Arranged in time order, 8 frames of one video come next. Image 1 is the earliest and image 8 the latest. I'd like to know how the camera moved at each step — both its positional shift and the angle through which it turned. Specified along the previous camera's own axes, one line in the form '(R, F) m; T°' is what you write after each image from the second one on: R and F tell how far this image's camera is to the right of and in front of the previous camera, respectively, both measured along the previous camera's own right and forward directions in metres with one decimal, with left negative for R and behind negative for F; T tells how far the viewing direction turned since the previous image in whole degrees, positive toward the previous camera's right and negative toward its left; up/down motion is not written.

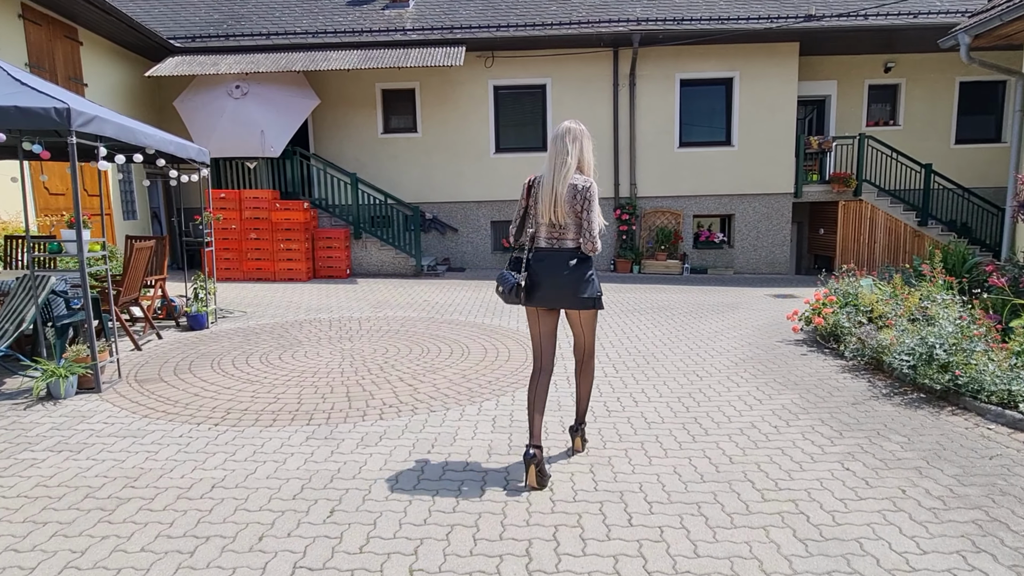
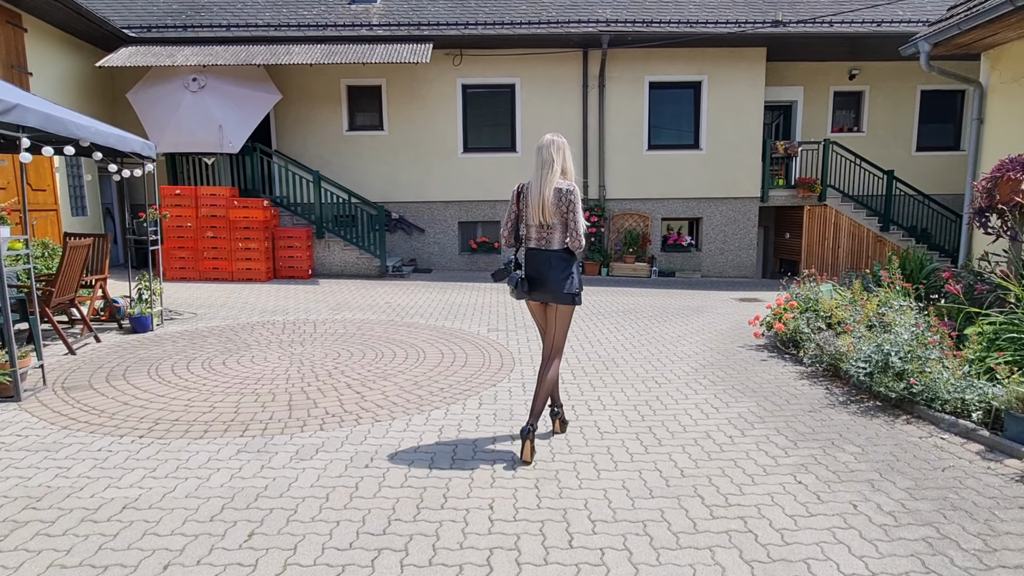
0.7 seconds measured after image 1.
(+0.2, +0.2) m; +2°
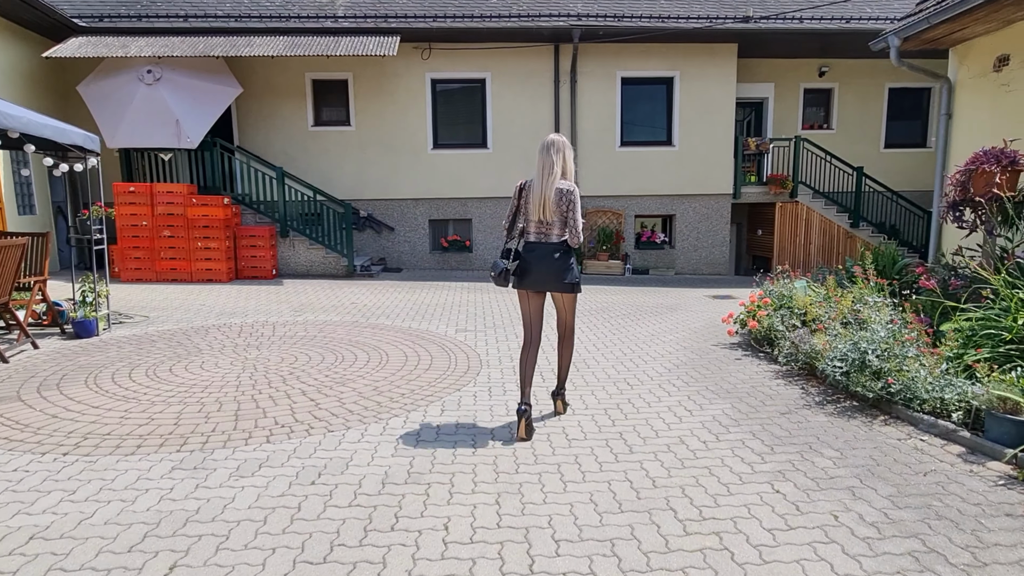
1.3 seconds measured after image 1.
(+0.1, +0.2) m; +2°
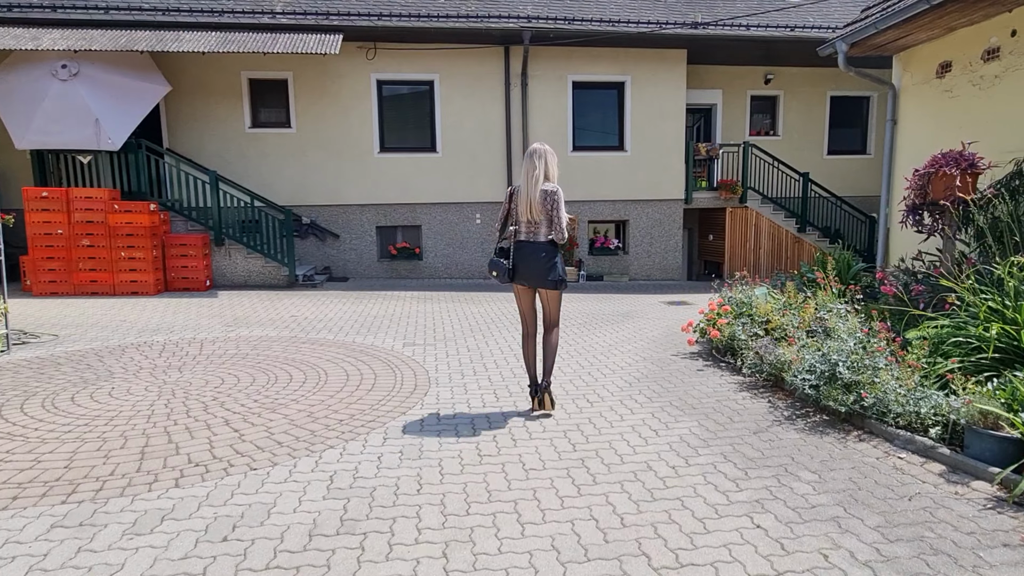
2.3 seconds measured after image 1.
(0.0, +0.4) m; +4°
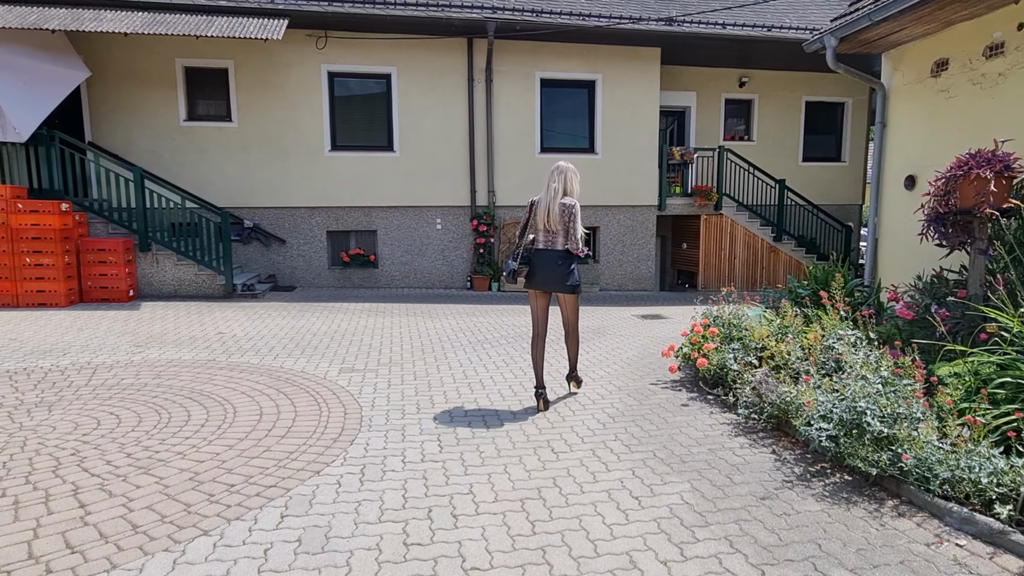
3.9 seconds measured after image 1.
(+0.1, +0.9) m; +3°
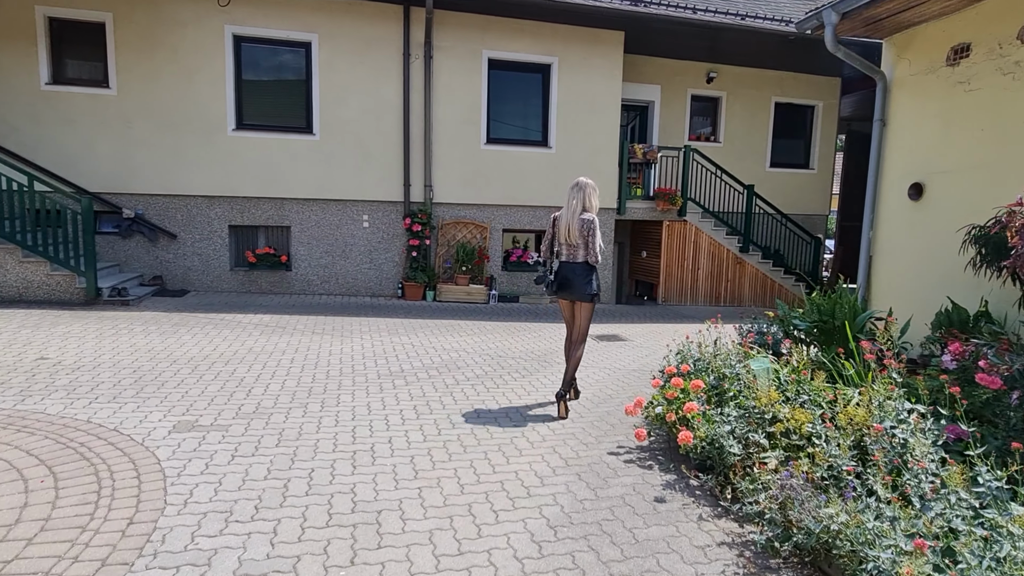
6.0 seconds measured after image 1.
(+0.3, +1.5) m; +4°
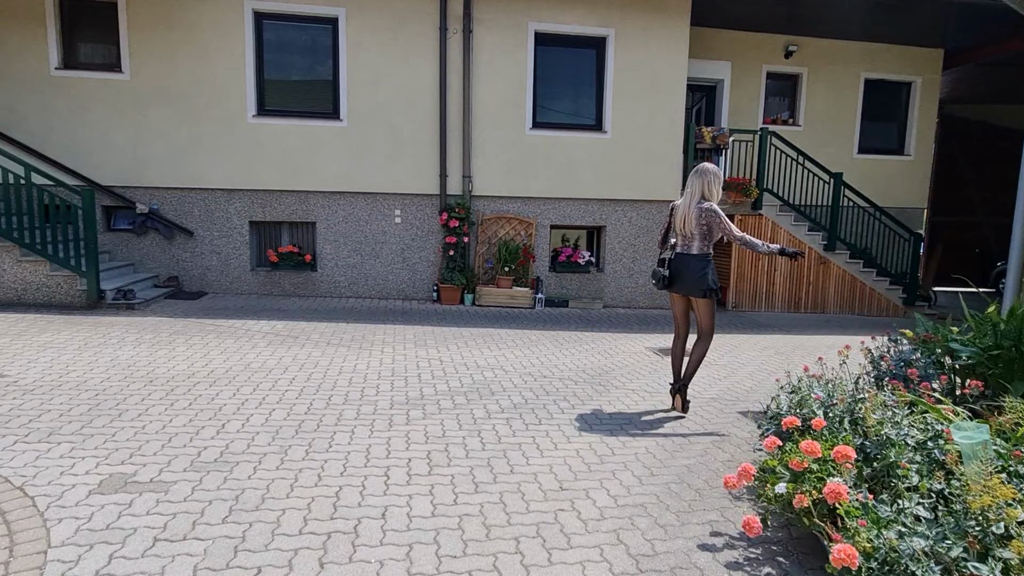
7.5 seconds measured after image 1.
(0.0, +1.2) m; -5°
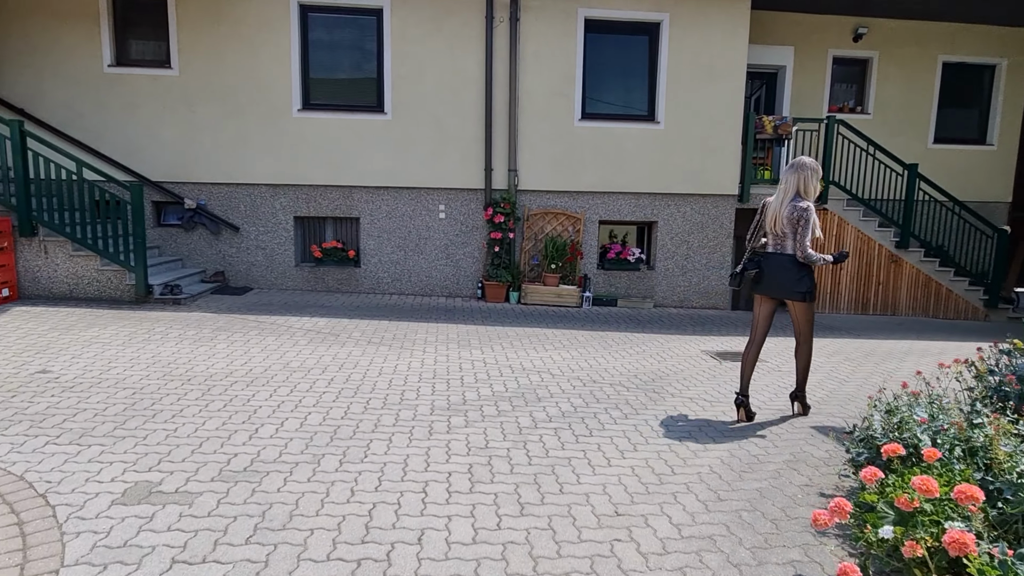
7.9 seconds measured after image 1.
(0.0, +0.3) m; -4°
